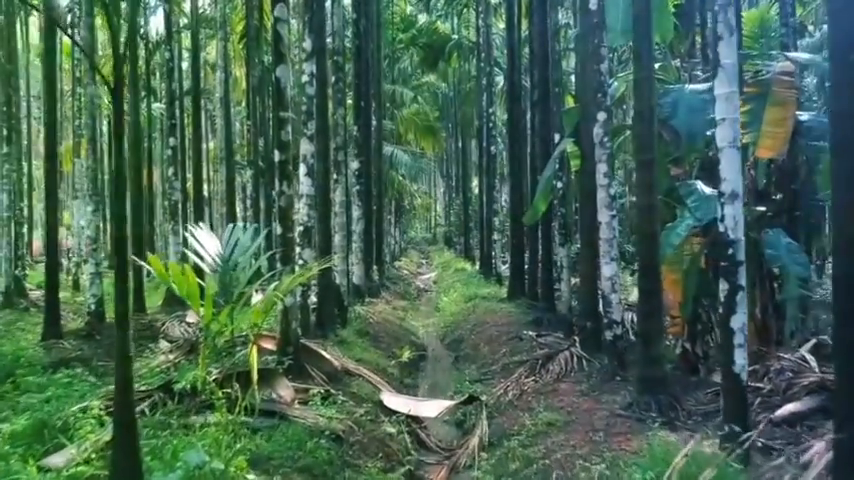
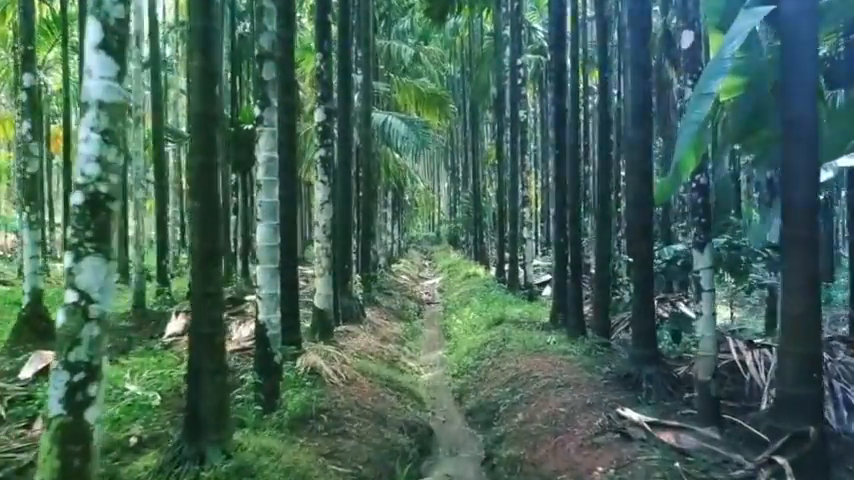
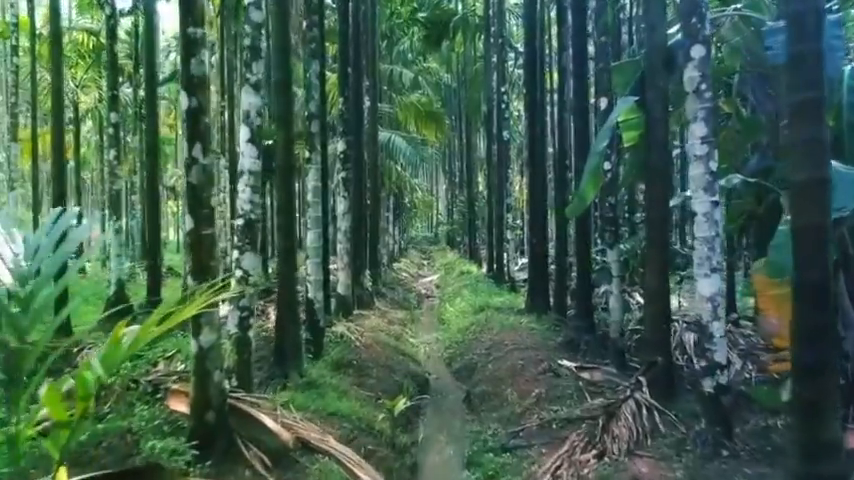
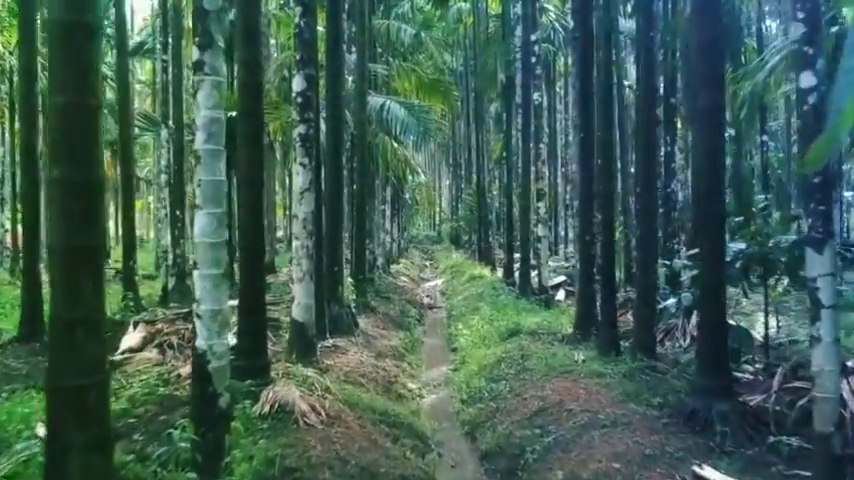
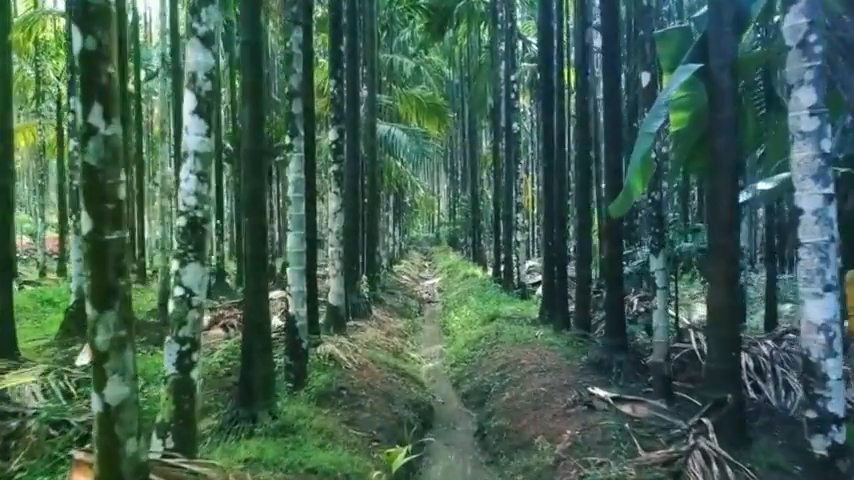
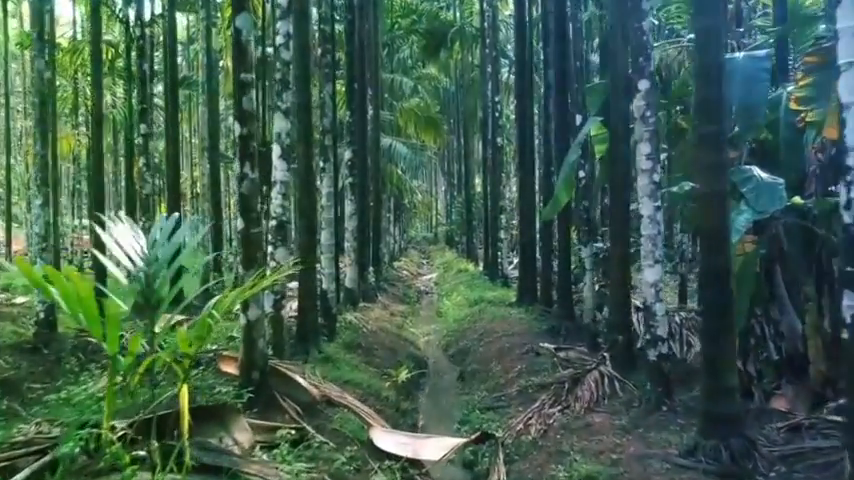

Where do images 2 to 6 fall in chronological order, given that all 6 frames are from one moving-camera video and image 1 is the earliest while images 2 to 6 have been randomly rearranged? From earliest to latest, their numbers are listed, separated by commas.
6, 3, 5, 2, 4
